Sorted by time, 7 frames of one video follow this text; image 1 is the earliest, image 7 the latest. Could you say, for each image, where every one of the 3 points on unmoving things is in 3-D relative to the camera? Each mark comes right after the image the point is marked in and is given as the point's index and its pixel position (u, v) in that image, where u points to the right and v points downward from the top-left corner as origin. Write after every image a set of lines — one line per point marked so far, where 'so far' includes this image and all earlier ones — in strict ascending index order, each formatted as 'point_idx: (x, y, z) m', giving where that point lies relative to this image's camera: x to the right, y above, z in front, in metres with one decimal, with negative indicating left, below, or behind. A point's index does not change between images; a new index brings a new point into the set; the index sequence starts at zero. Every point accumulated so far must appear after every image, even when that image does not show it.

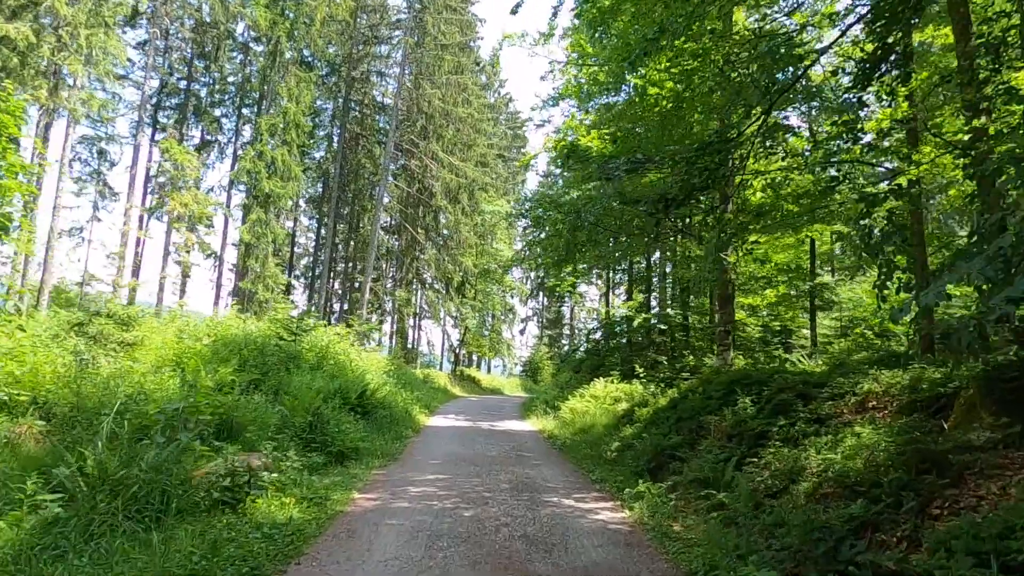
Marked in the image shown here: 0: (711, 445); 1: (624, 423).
0: (+2.3, -1.8, +7.7) m
1: (+2.0, -2.4, +11.5) m
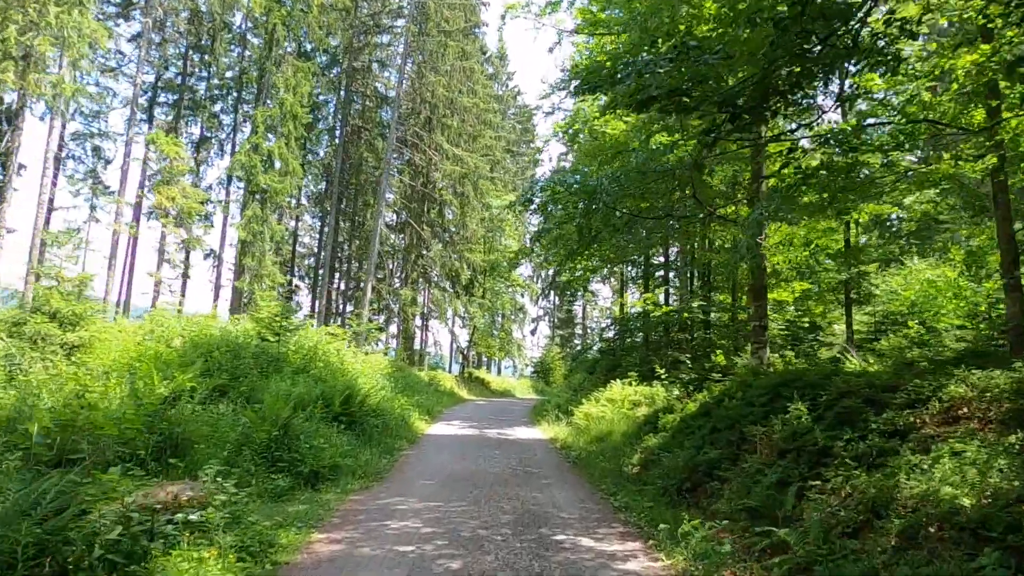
0: (+2.4, -1.7, +6.3) m
1: (+2.1, -2.2, +10.1) m
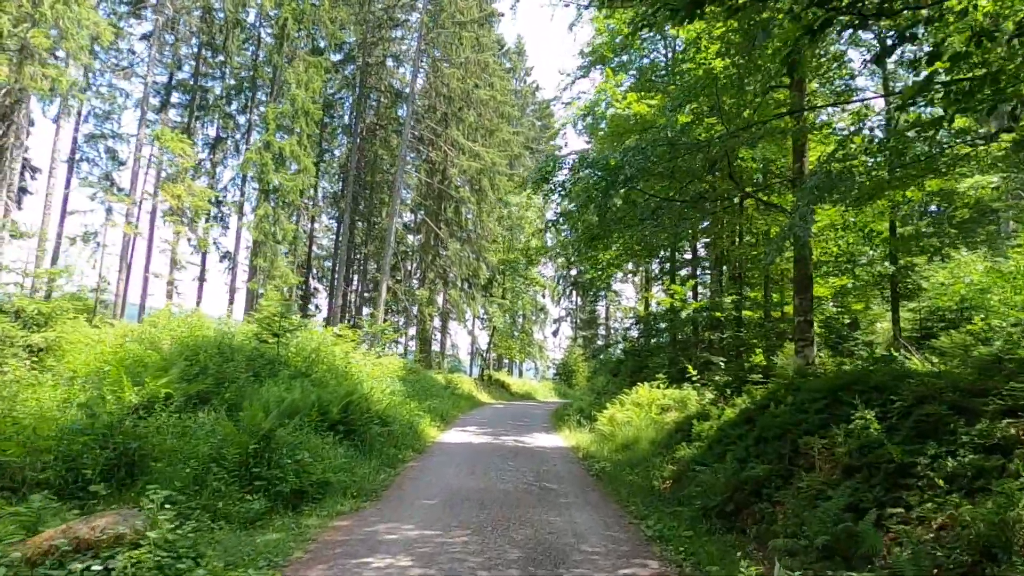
0: (+2.5, -1.6, +5.3) m
1: (+2.3, -2.1, +9.1) m
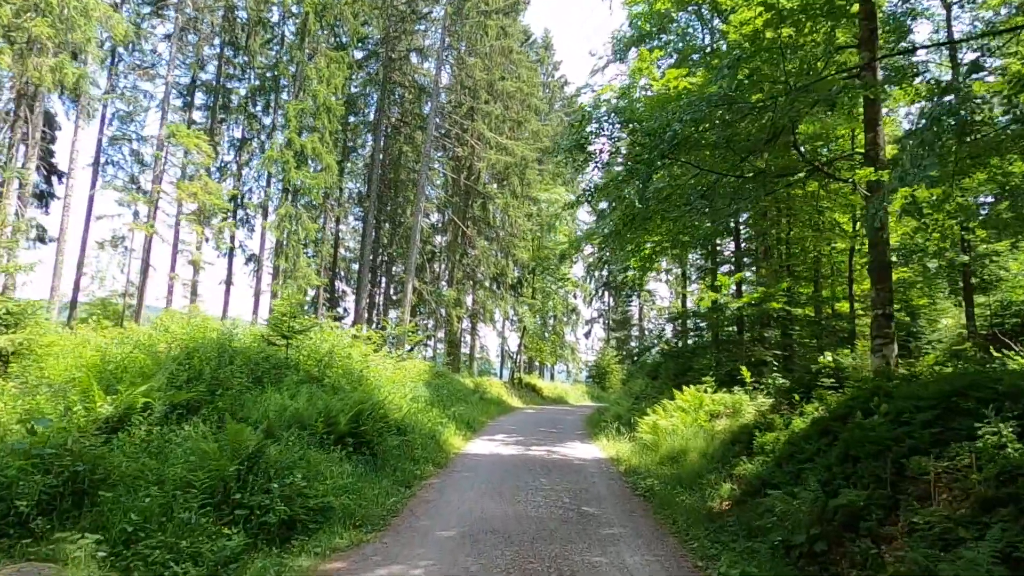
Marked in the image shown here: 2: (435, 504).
0: (+2.7, -1.4, +4.1) m
1: (+2.7, -2.0, +7.9) m
2: (-0.8, -2.1, +6.4) m
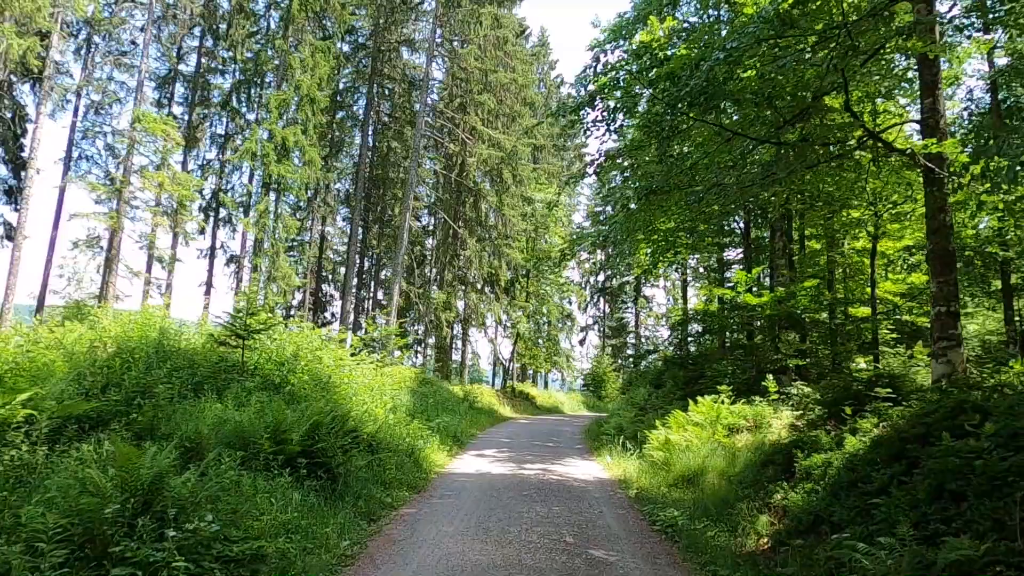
0: (+2.6, -1.3, +2.7) m
1: (+2.6, -1.9, +6.6) m
2: (-0.8, -2.0, +5.1) m
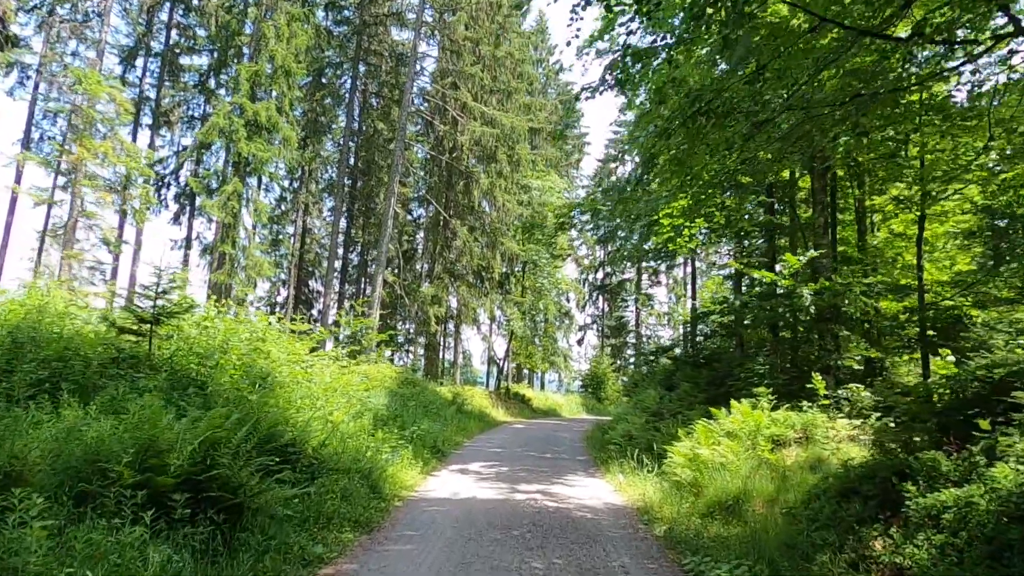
0: (+2.5, -1.0, +0.8) m
1: (+2.5, -1.6, +4.6) m
2: (-0.9, -1.7, +3.1) m
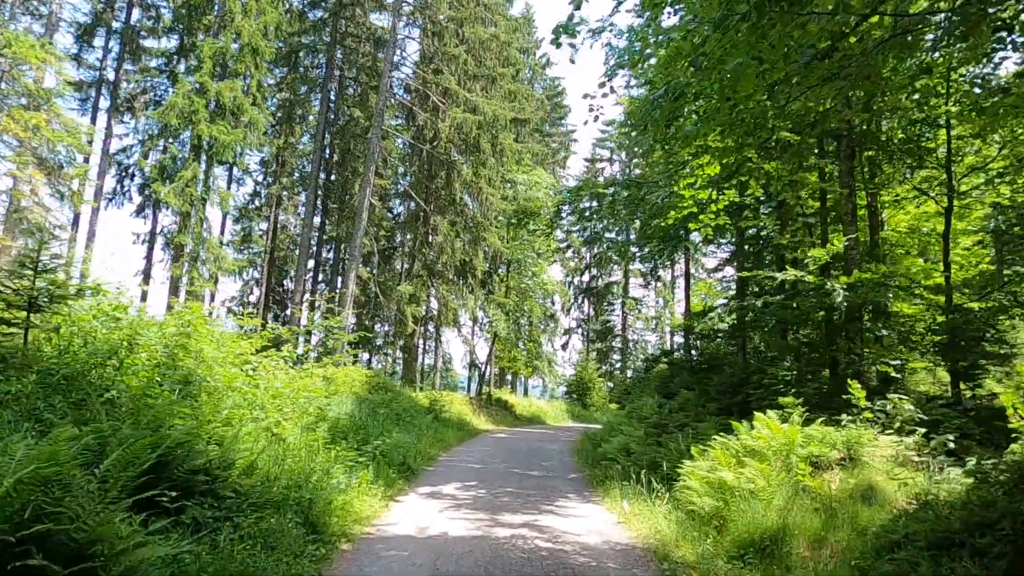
0: (+2.5, -0.9, -0.5) m
1: (+2.4, -1.5, +3.3) m
2: (-1.0, -1.5, +1.7) m
